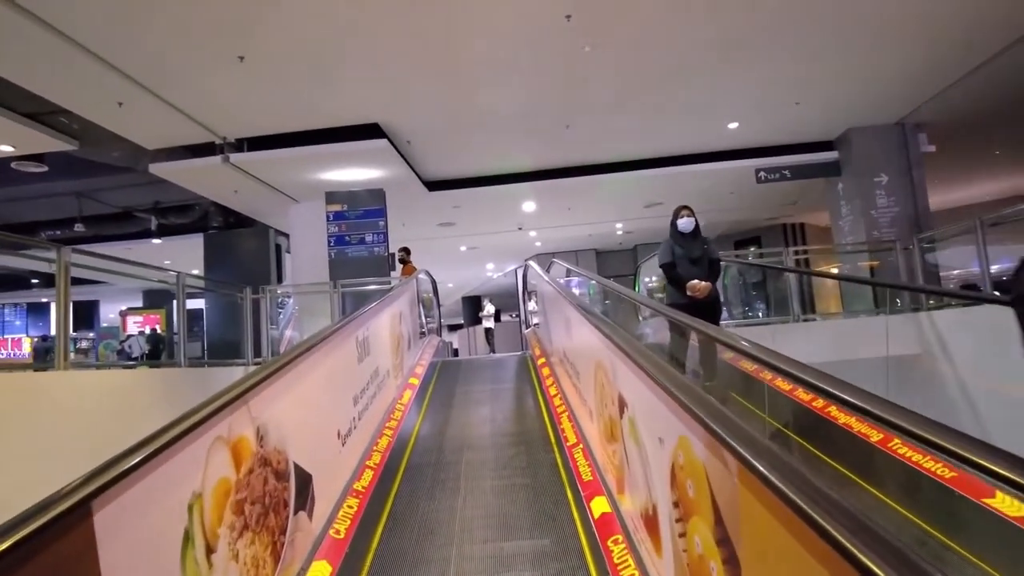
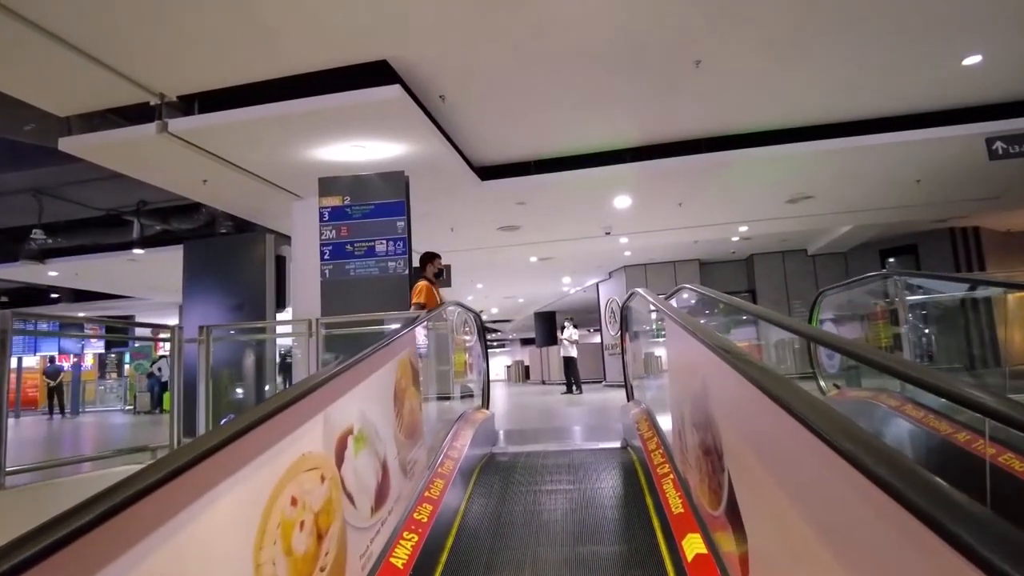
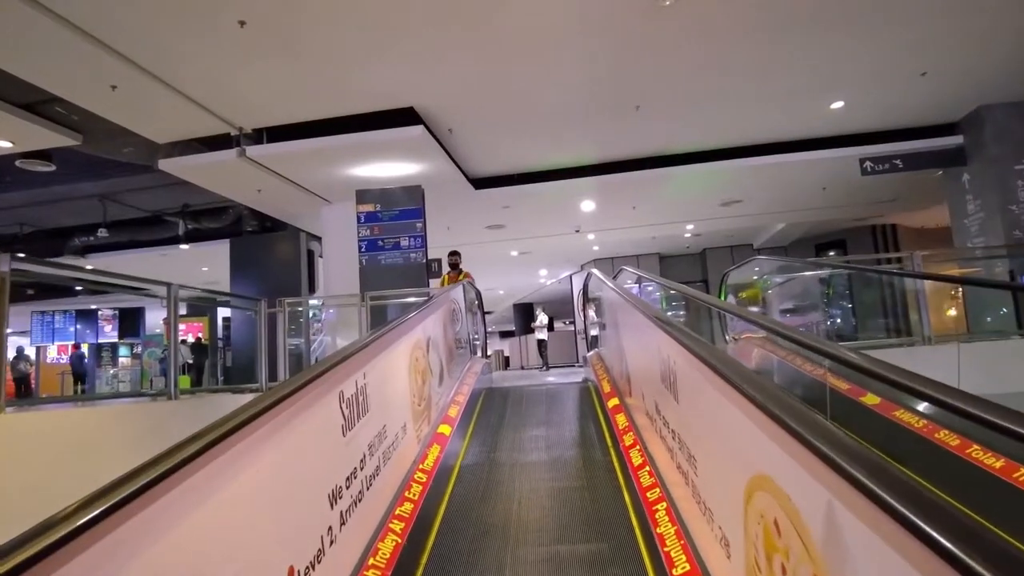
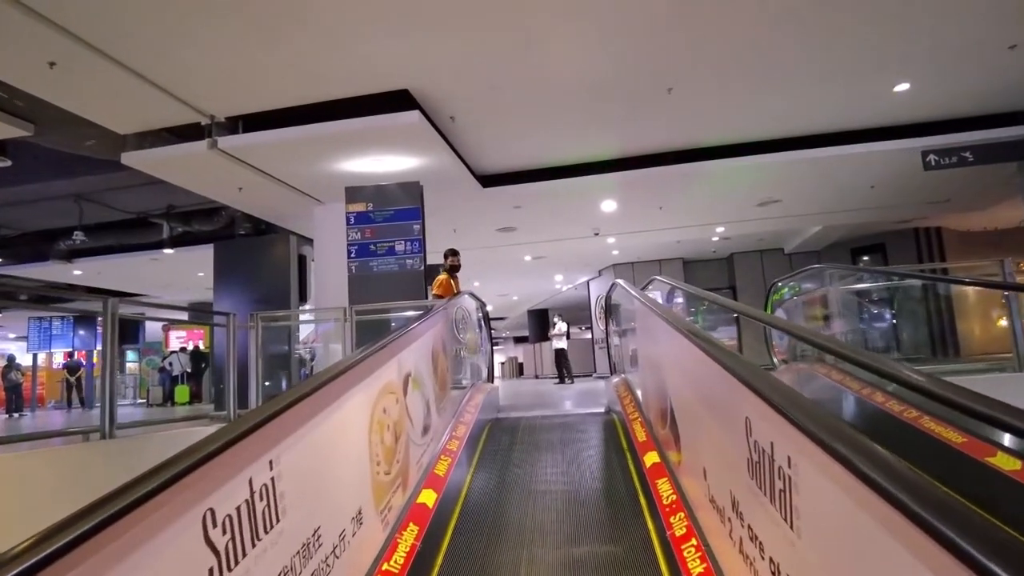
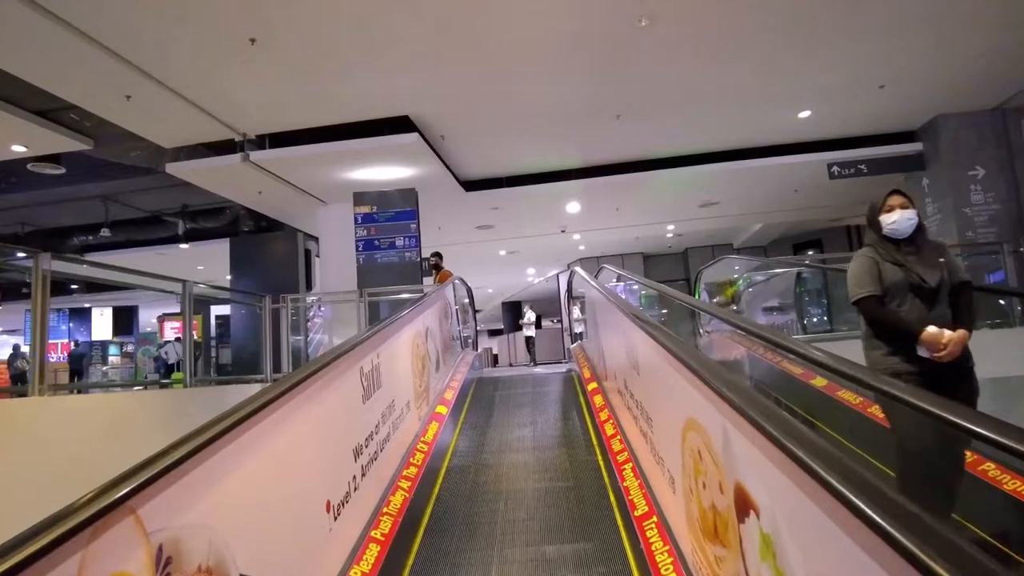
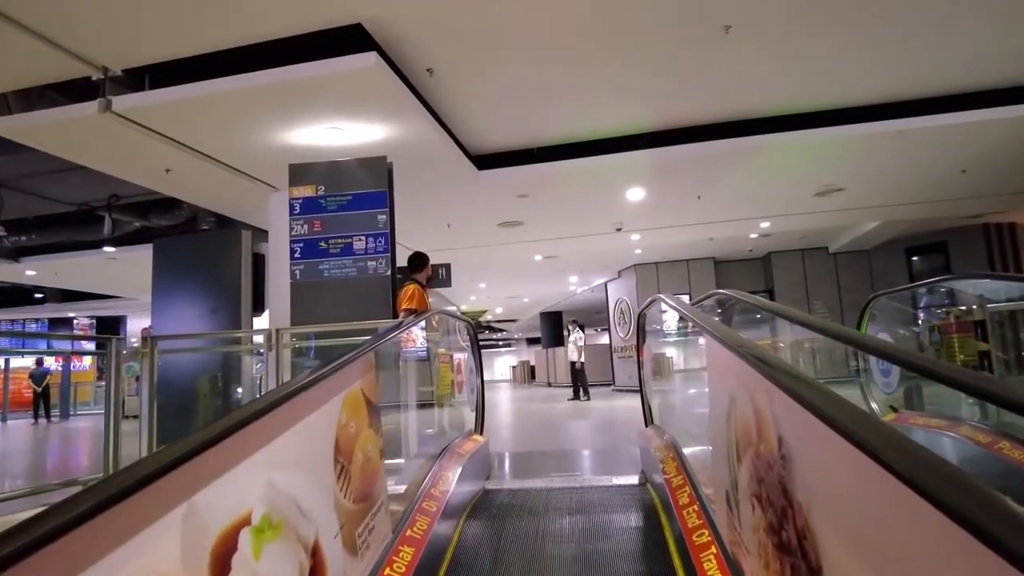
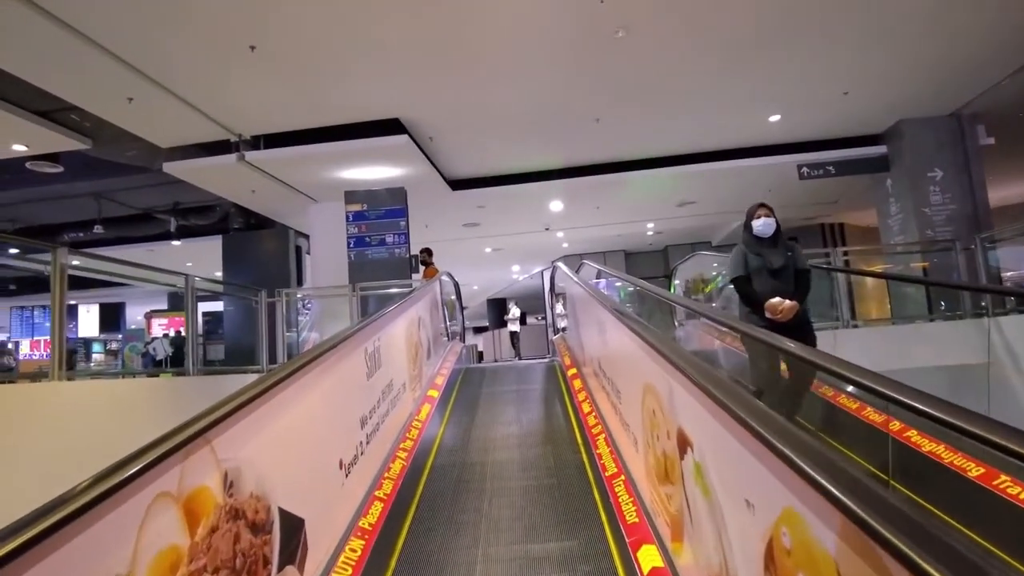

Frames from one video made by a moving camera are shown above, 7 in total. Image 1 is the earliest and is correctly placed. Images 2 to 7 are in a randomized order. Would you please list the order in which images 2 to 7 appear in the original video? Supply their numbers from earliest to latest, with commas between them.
7, 5, 3, 4, 2, 6
